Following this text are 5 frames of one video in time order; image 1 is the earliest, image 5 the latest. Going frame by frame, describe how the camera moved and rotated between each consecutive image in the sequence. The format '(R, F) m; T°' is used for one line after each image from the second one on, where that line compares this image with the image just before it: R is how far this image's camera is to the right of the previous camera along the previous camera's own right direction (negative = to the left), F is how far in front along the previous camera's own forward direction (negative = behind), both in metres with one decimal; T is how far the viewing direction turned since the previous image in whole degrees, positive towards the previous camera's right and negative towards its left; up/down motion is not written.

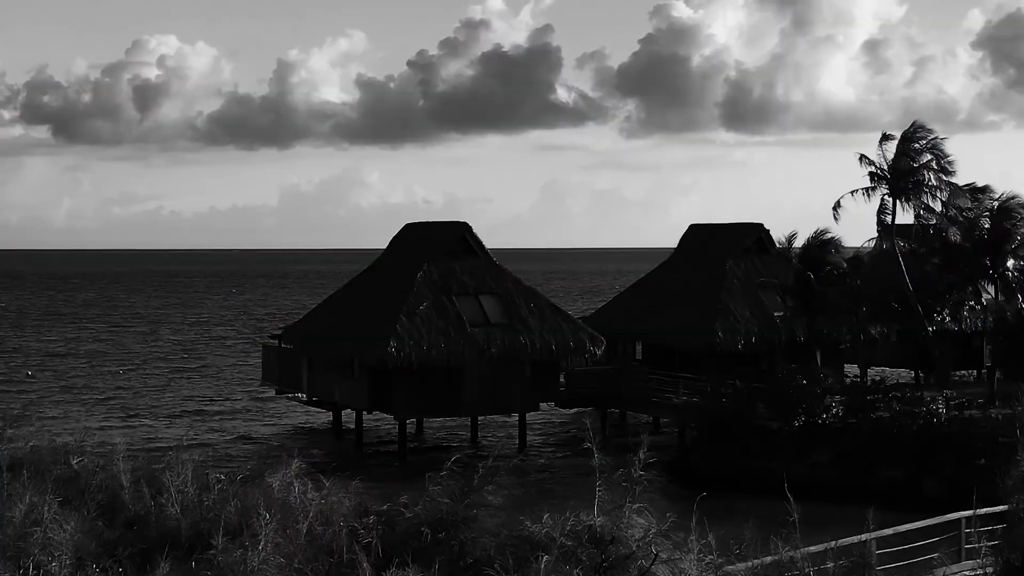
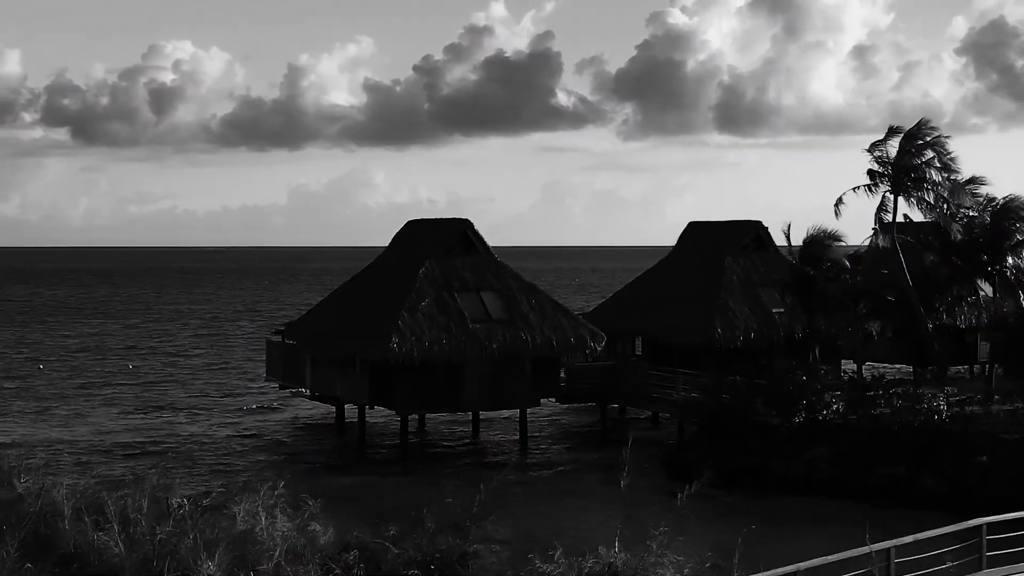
(0.0, -0.1) m; 0°
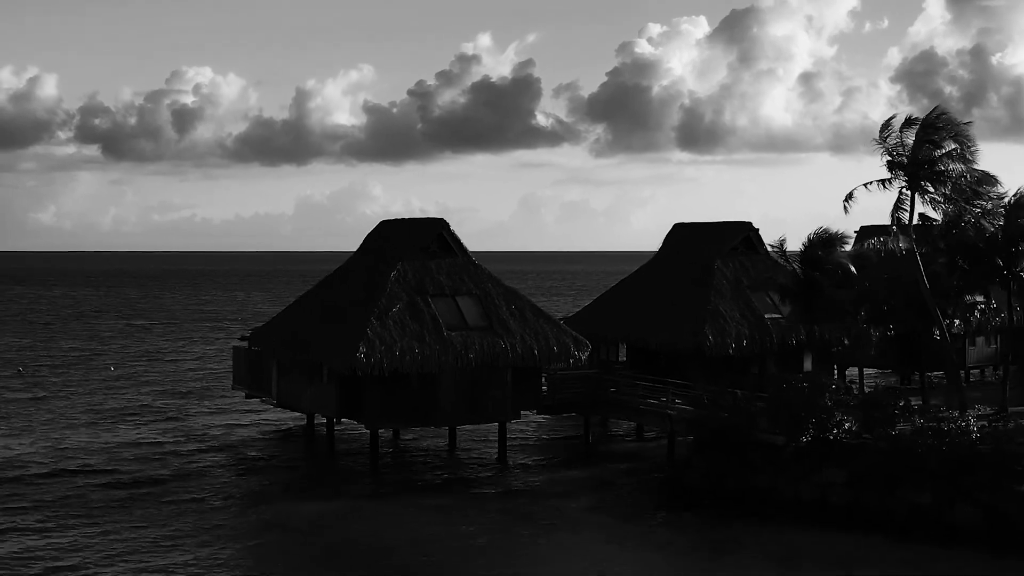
(0.0, +2.2) m; +1°
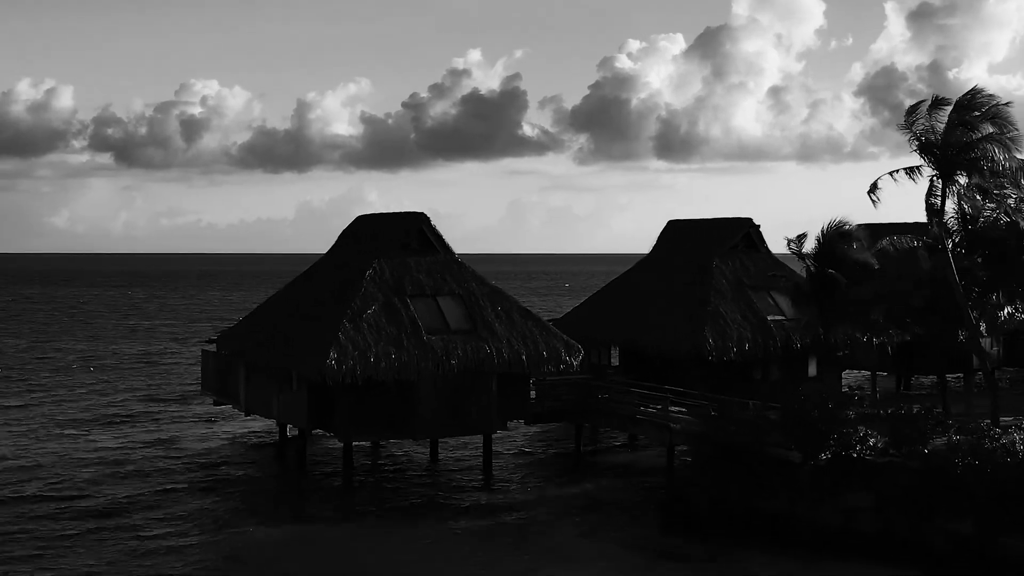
(0.0, +2.3) m; +1°
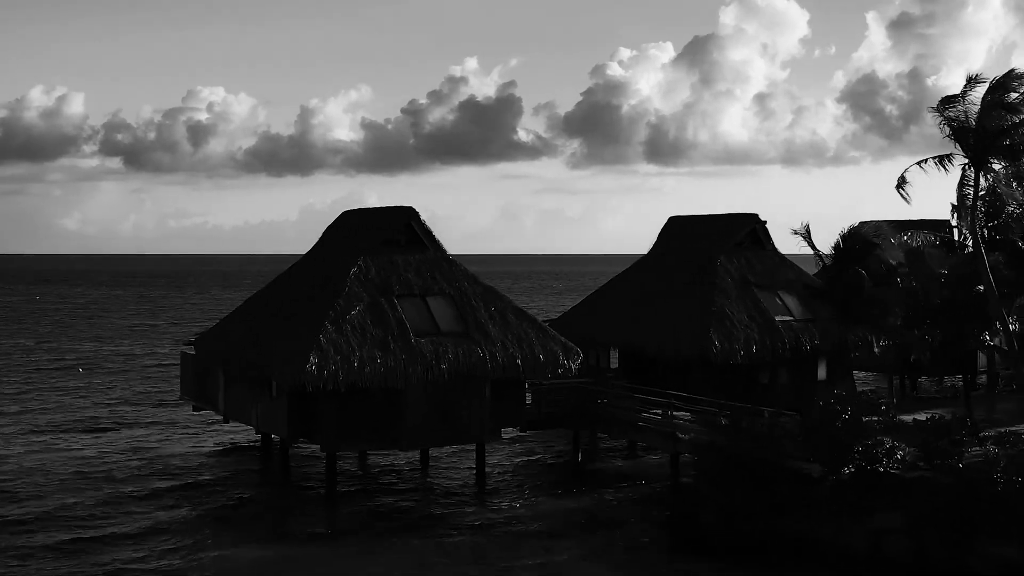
(0.0, +1.7) m; 0°
